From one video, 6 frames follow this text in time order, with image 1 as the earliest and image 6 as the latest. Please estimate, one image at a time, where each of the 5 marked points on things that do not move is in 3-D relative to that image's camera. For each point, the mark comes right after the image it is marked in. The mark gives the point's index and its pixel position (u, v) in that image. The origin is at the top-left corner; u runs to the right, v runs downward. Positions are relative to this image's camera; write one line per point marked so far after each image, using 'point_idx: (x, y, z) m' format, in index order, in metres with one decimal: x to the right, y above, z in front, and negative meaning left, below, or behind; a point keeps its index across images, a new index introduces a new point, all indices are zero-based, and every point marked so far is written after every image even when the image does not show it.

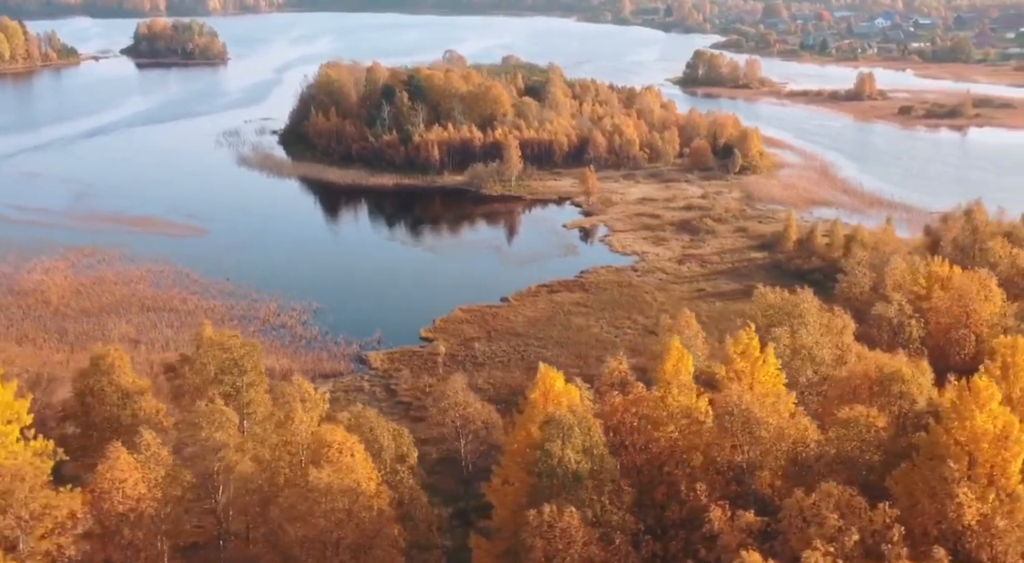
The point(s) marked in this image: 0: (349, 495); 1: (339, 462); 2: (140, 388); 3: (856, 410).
0: (-2.0, -2.7, +12.4) m
1: (-2.2, -2.4, +12.7) m
2: (-6.1, -1.8, +16.3) m
3: (+4.4, -1.6, +12.5) m
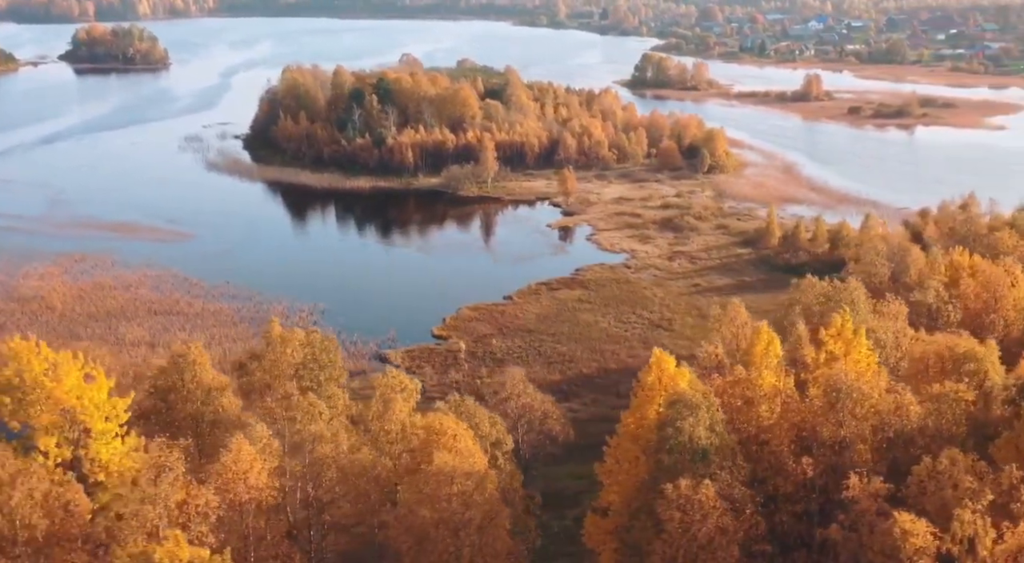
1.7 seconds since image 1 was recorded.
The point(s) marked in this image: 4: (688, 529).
0: (-0.5, -2.6, +12.8) m
1: (-0.7, -2.2, +13.1) m
2: (-4.9, -1.7, +16.5) m
3: (+5.9, -1.4, +13.3) m
4: (+2.0, -2.8, +11.3) m
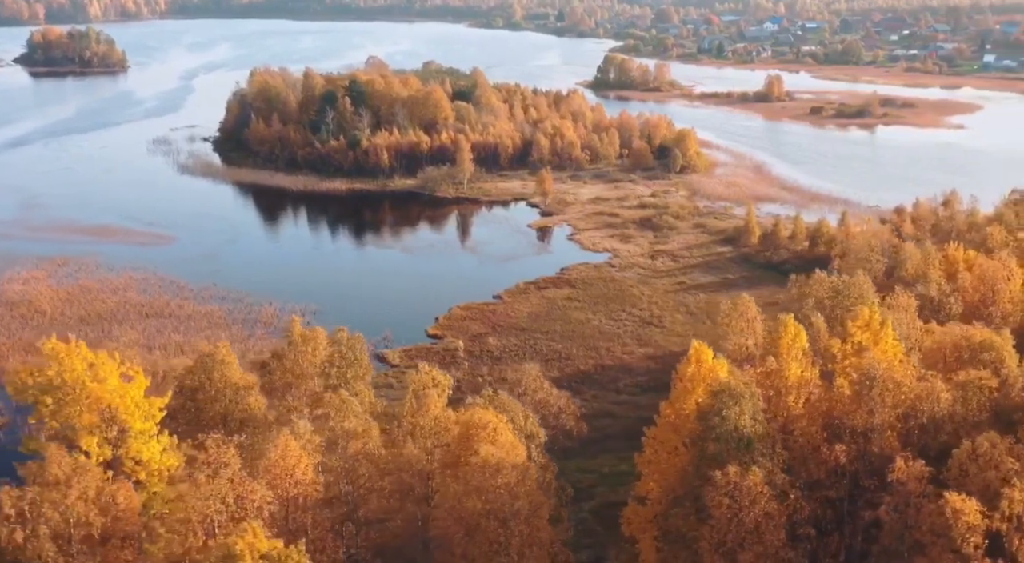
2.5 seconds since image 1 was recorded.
0: (+0.1, -2.5, +13.0) m
1: (-0.2, -2.2, +13.4) m
2: (-4.4, -1.7, +16.6) m
3: (+6.4, -1.3, +13.8) m
4: (+2.6, -2.8, +11.6) m
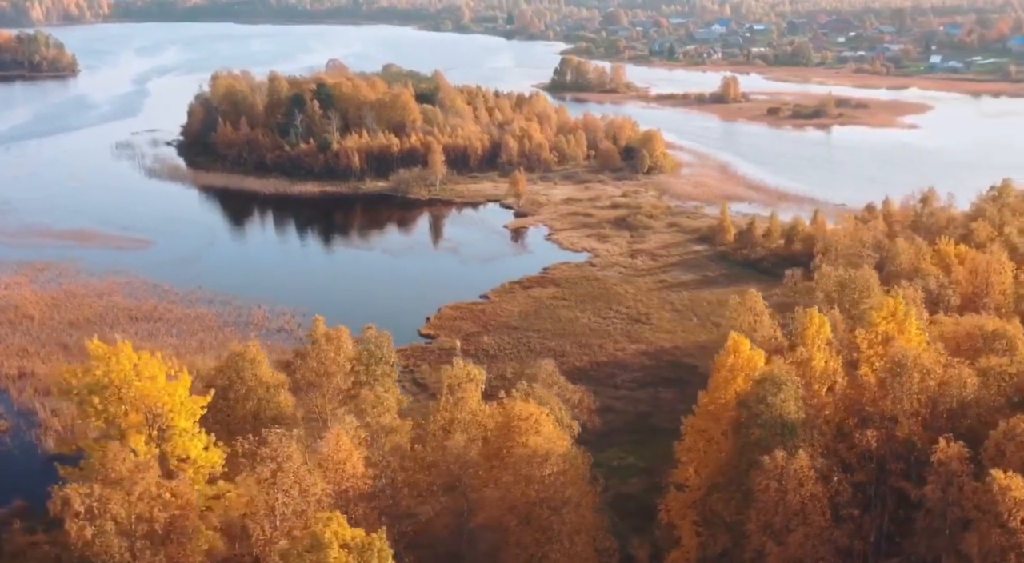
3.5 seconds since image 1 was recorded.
0: (+0.7, -2.4, +13.4) m
1: (+0.4, -2.1, +13.7) m
2: (-4.0, -1.7, +16.8) m
3: (+7.0, -1.1, +14.5) m
4: (+3.3, -2.7, +12.1) m
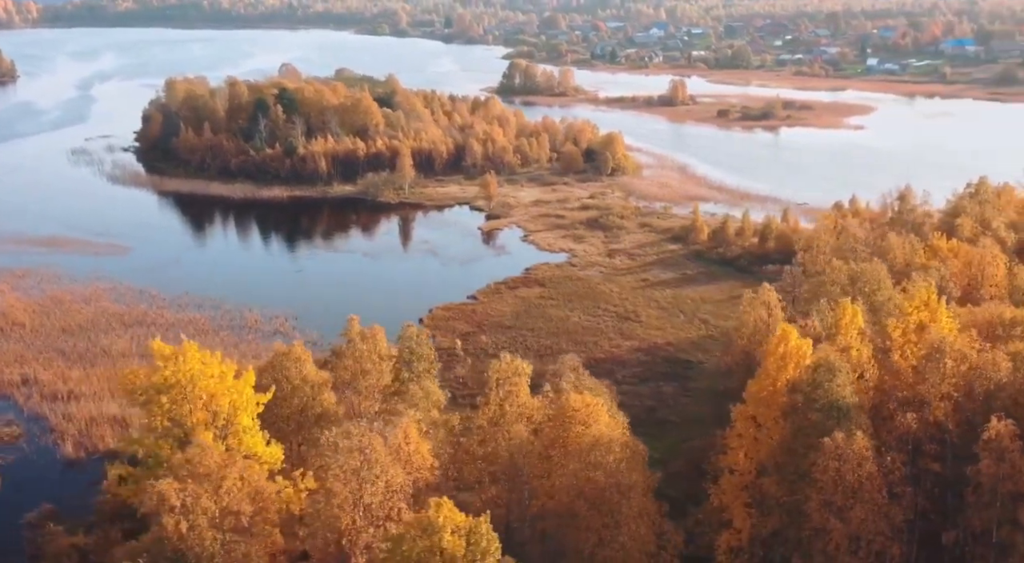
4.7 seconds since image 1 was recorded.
0: (+1.6, -2.3, +14.0) m
1: (+1.3, -2.0, +14.2) m
2: (-3.3, -1.7, +17.1) m
3: (+7.8, -1.0, +15.3) m
4: (+4.3, -2.5, +12.8) m
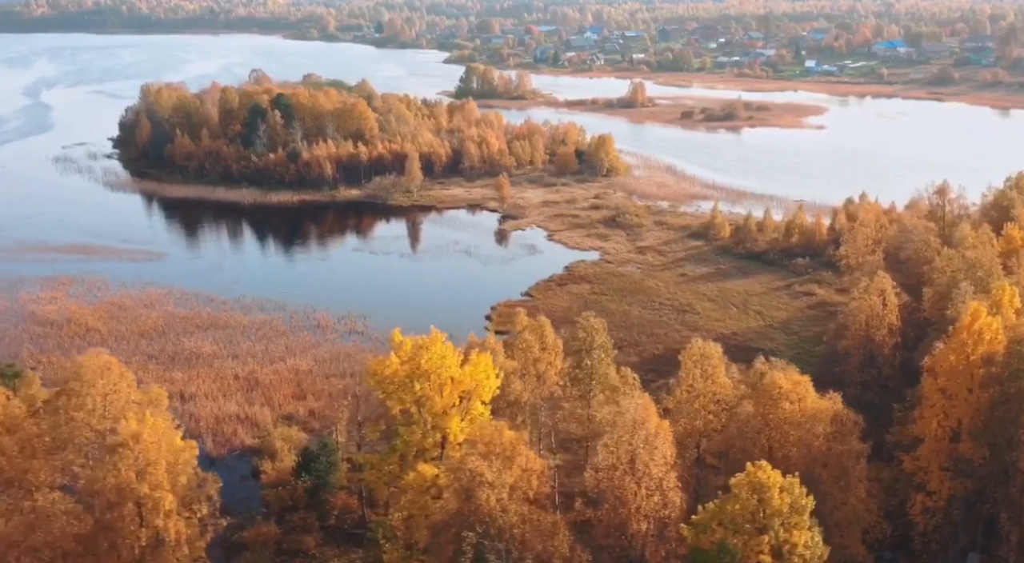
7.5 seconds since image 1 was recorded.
0: (+5.0, -2.1, +15.1) m
1: (+4.7, -1.8, +15.4) m
2: (0.0, -1.6, +18.0) m
3: (+11.1, -0.6, +16.8) m
4: (+7.8, -2.2, +14.1) m
